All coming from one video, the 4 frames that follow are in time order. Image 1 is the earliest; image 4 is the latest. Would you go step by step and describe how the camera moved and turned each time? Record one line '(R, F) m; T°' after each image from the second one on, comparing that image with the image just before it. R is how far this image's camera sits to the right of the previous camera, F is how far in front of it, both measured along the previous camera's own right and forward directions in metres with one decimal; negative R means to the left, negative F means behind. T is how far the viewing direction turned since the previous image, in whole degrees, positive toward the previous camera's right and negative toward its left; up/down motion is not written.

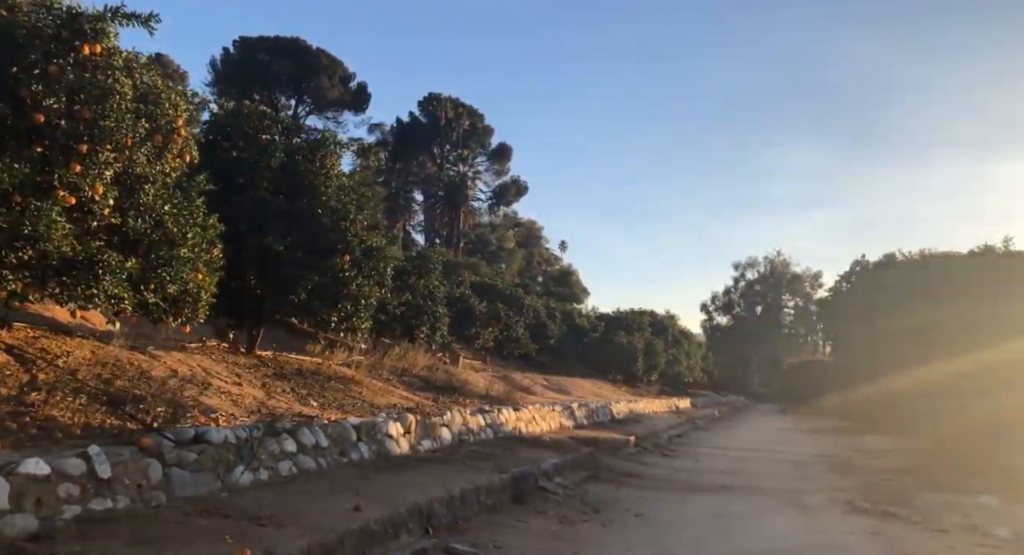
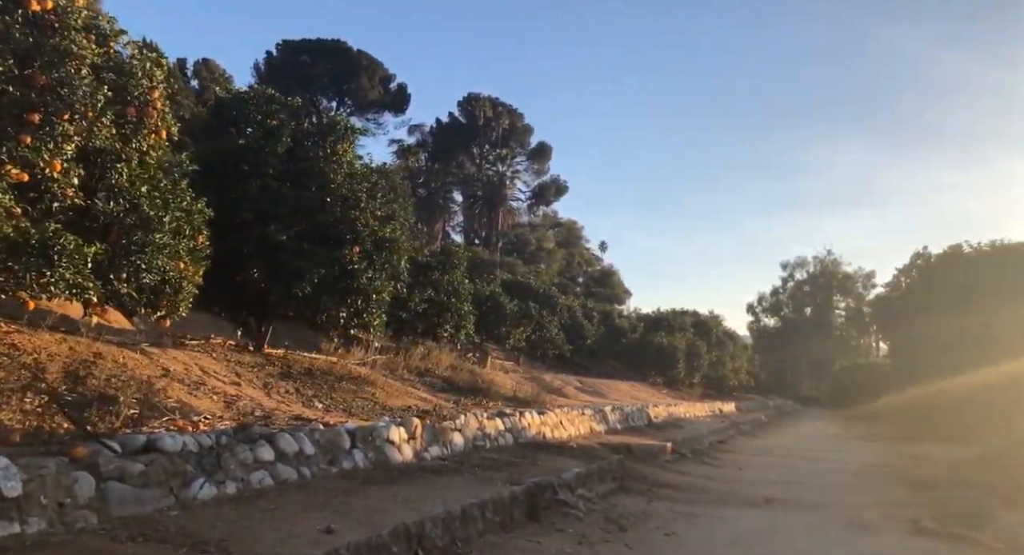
(+0.3, +1.0) m; -3°
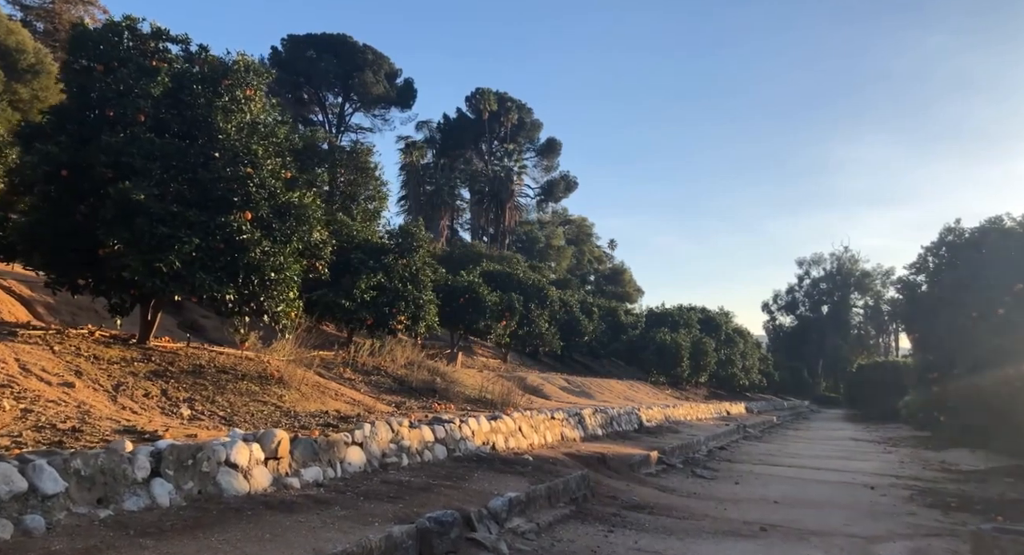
(+1.1, +2.5) m; -1°
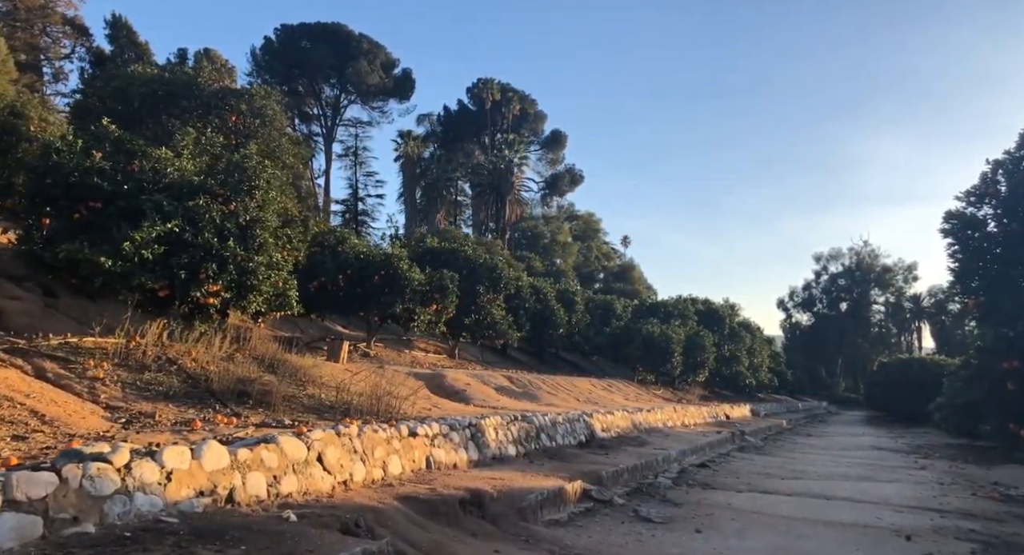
(+2.4, +5.2) m; -1°
